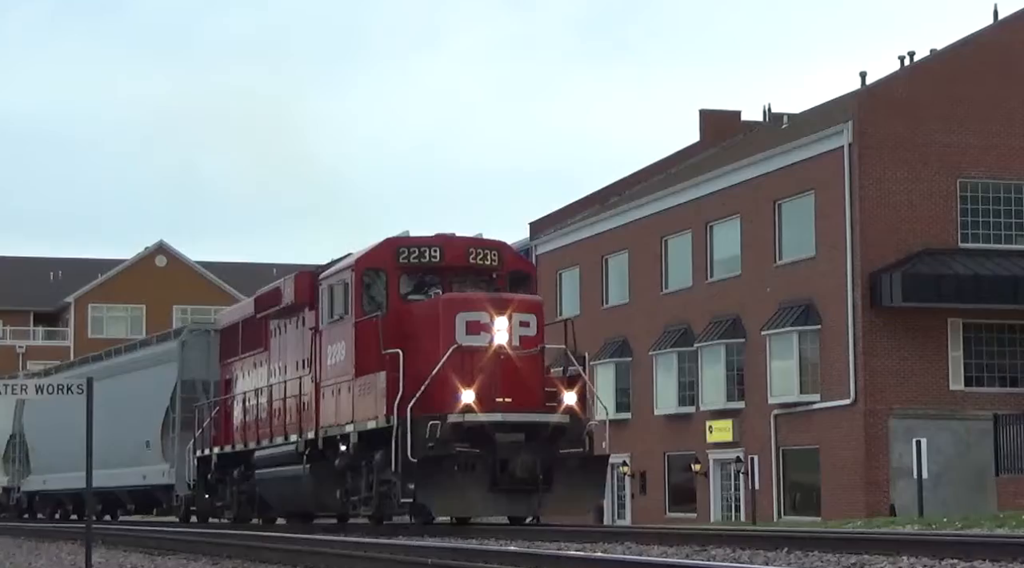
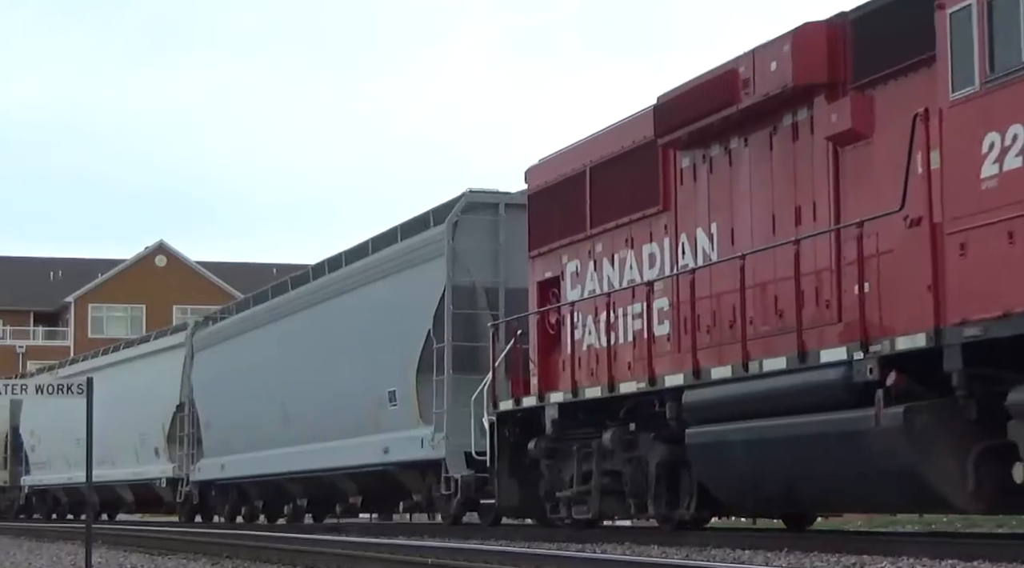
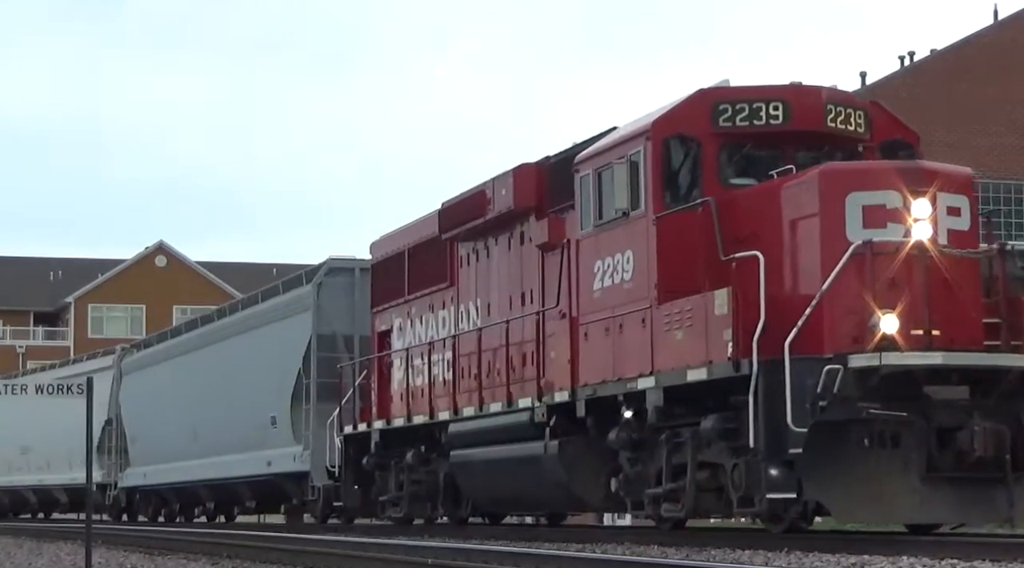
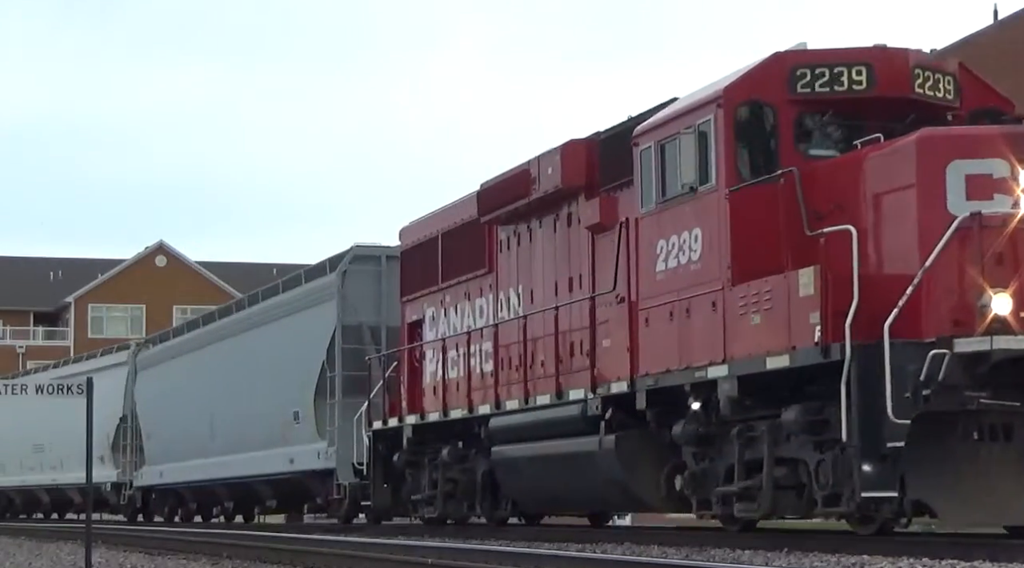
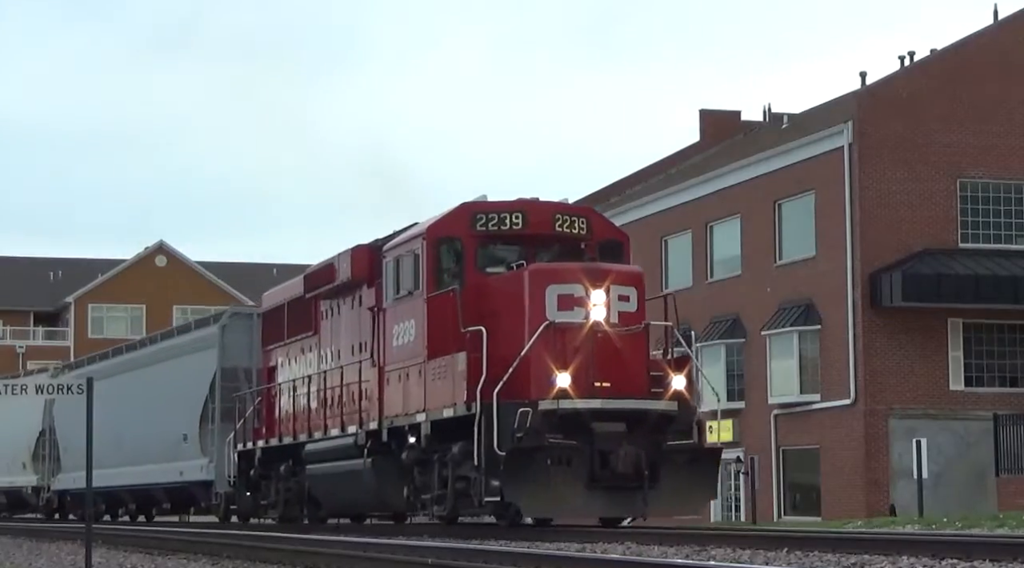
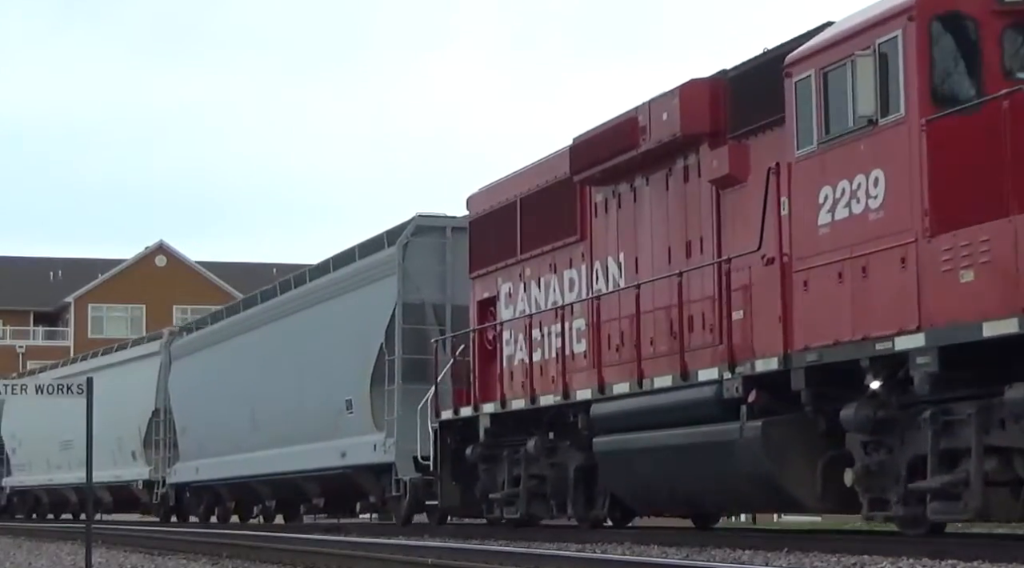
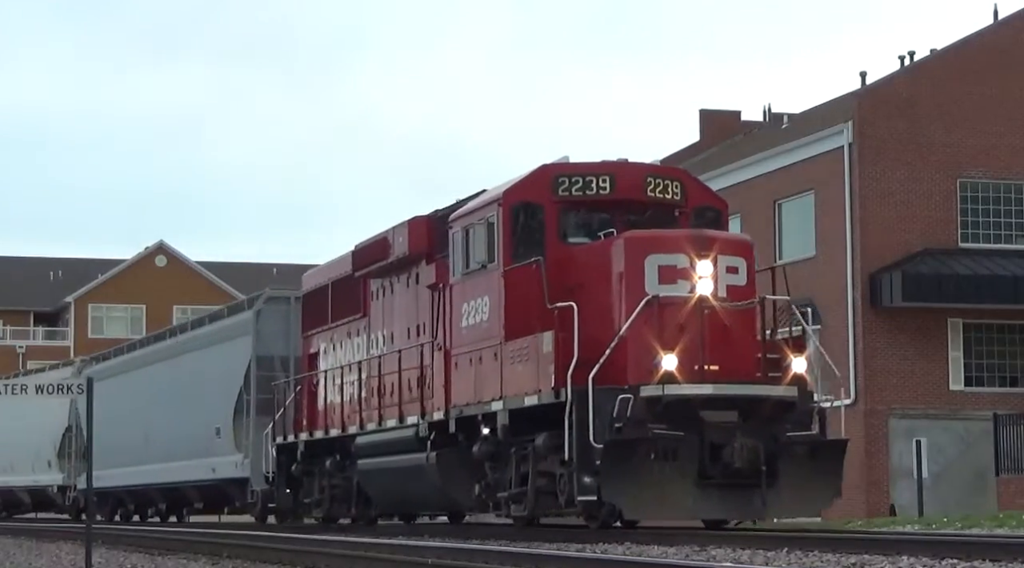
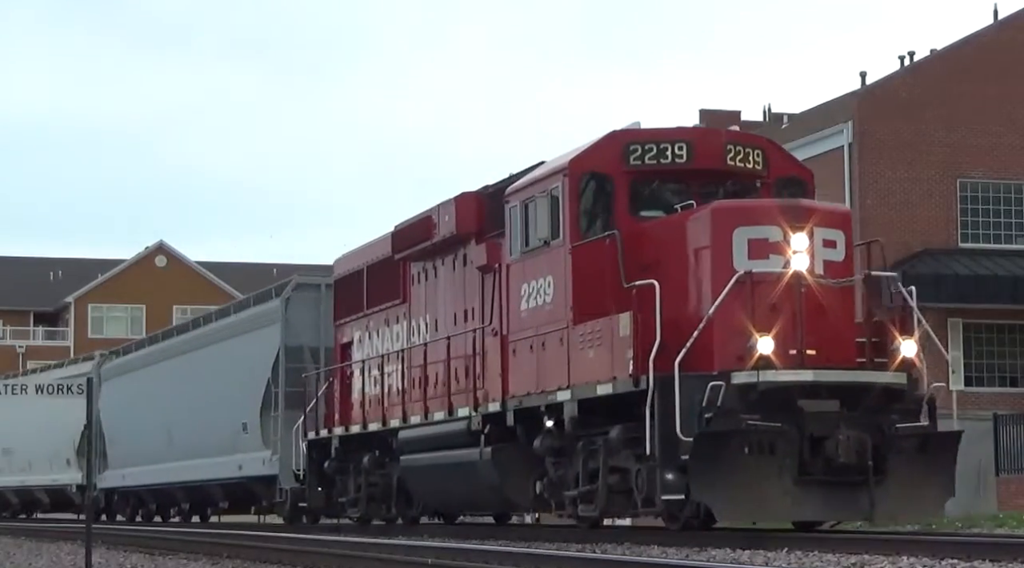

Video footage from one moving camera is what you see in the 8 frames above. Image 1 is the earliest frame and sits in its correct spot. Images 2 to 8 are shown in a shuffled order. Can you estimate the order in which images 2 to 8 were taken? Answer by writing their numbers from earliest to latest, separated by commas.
5, 7, 8, 3, 4, 6, 2
